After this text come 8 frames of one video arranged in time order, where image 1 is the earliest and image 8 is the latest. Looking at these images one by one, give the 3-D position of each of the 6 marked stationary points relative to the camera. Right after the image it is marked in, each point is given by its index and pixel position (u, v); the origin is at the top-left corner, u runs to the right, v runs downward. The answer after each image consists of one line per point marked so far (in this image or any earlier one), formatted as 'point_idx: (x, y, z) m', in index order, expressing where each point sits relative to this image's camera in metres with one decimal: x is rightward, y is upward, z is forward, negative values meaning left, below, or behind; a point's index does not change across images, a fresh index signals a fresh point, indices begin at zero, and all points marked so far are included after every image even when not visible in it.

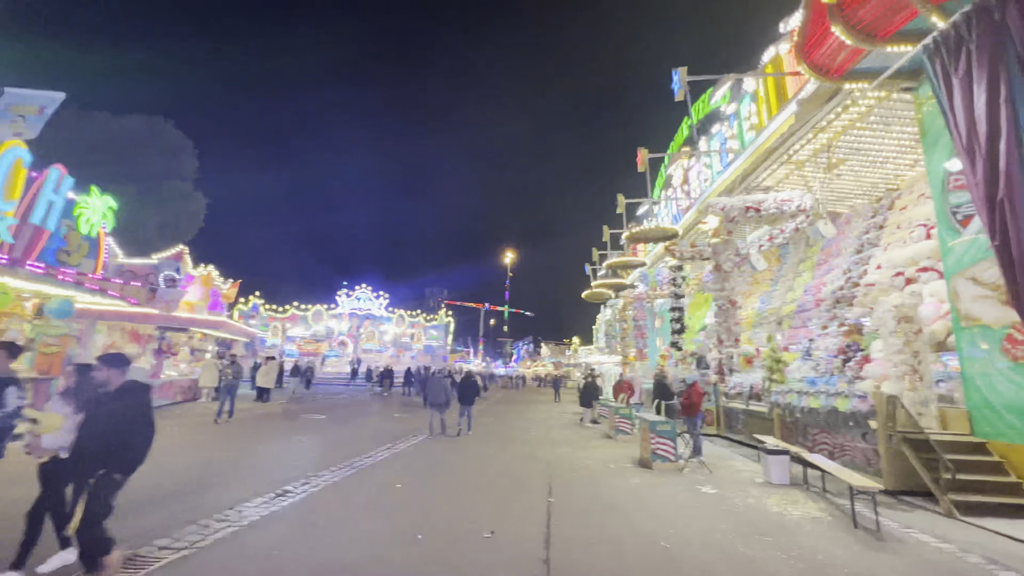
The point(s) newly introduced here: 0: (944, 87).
0: (+5.9, +2.7, +6.0) m
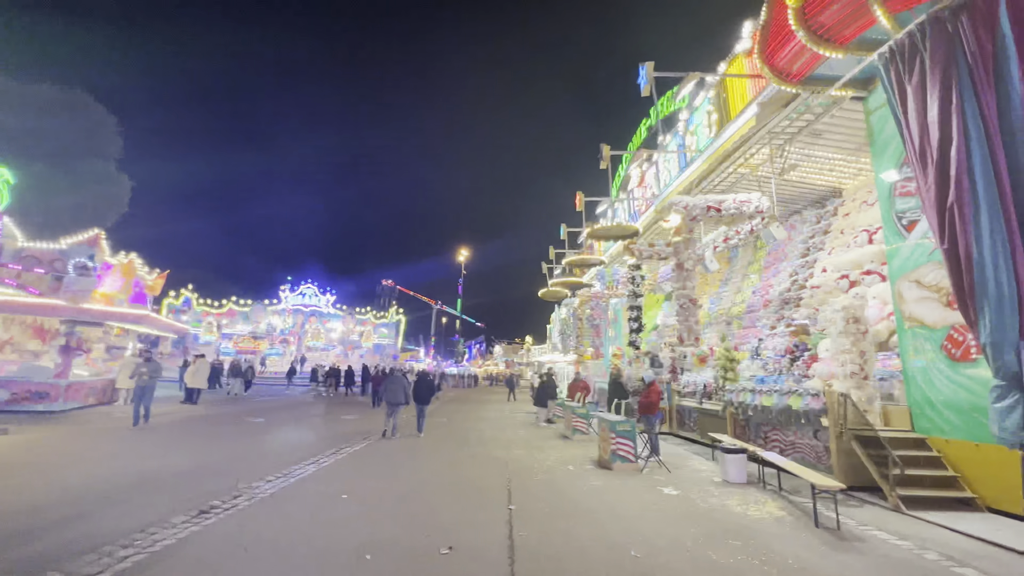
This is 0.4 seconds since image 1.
0: (+5.4, +2.7, +6.2) m
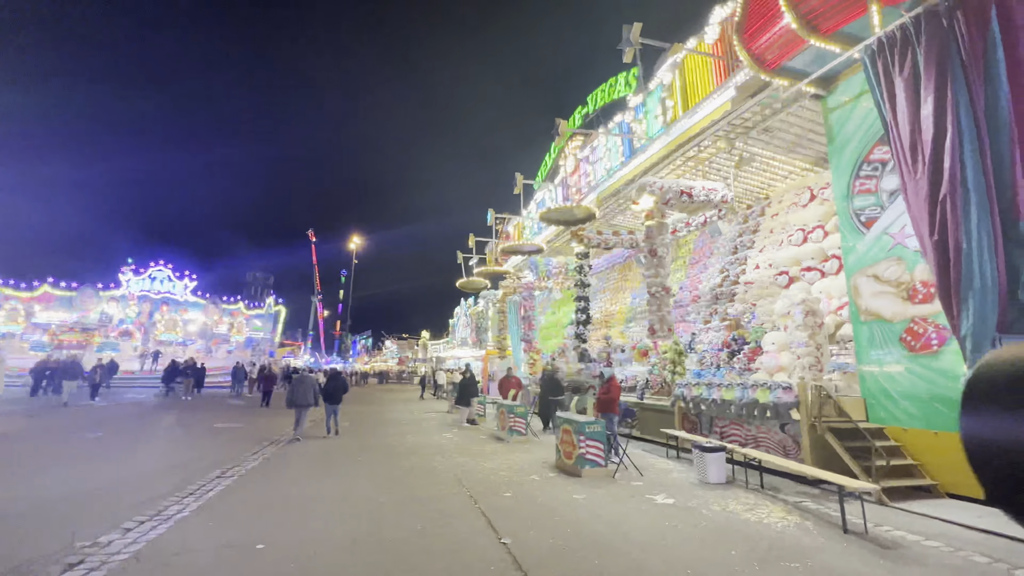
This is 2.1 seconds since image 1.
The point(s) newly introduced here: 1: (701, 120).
0: (+5.2, +2.8, +6.3) m
1: (+4.0, +3.4, +8.8) m
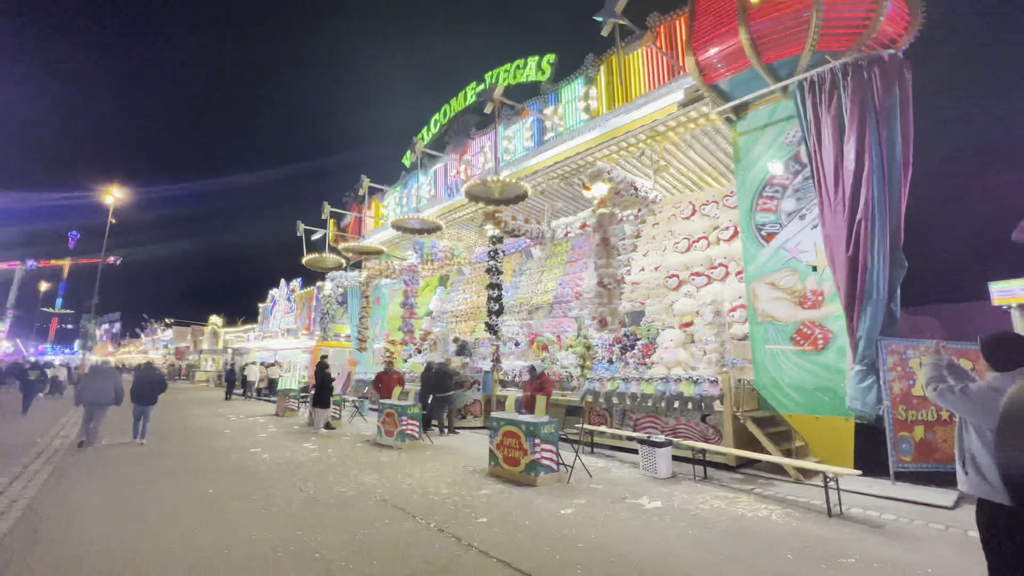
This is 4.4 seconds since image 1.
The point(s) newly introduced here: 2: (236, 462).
0: (+4.8, +2.7, +7.2) m
1: (+2.7, +3.4, +9.0) m
2: (-4.9, -3.0, +7.9) m
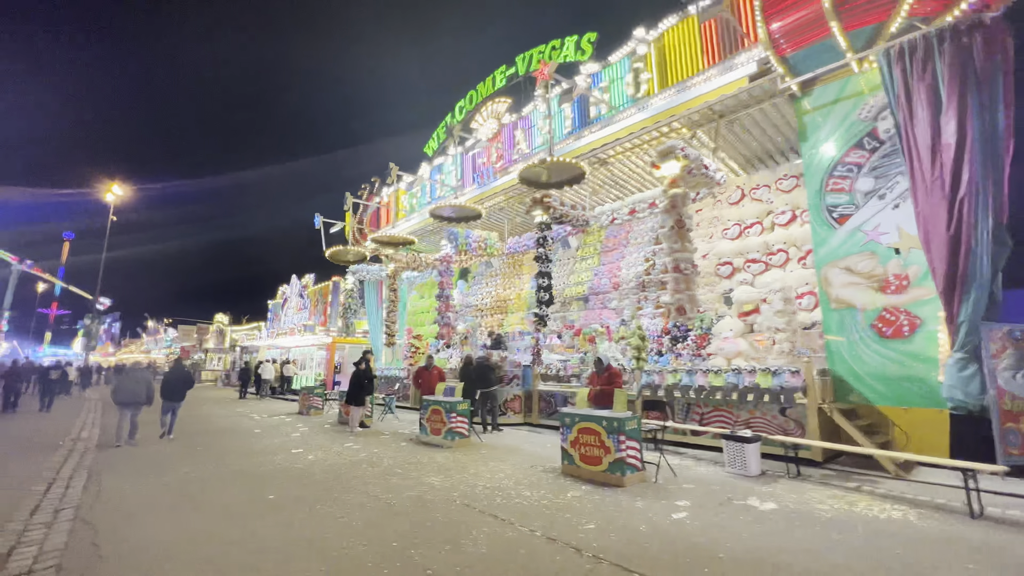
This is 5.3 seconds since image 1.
0: (+5.8, +2.9, +6.7) m
1: (+3.7, +3.7, +8.5) m
2: (-3.8, -2.9, +7.4) m
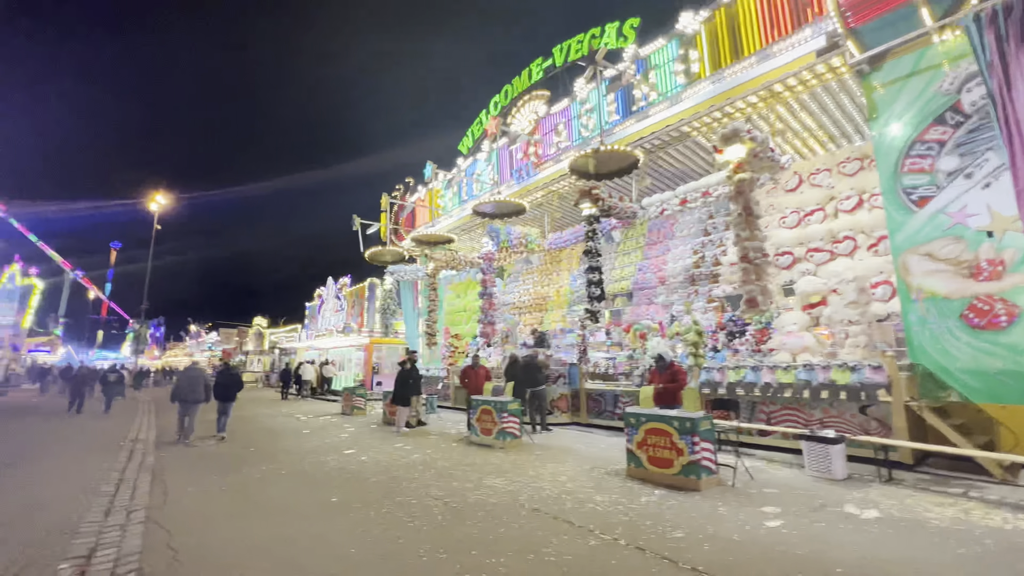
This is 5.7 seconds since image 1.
0: (+6.6, +3.1, +6.1) m
1: (+4.5, +3.8, +8.0) m
2: (-2.9, -2.9, +7.3) m
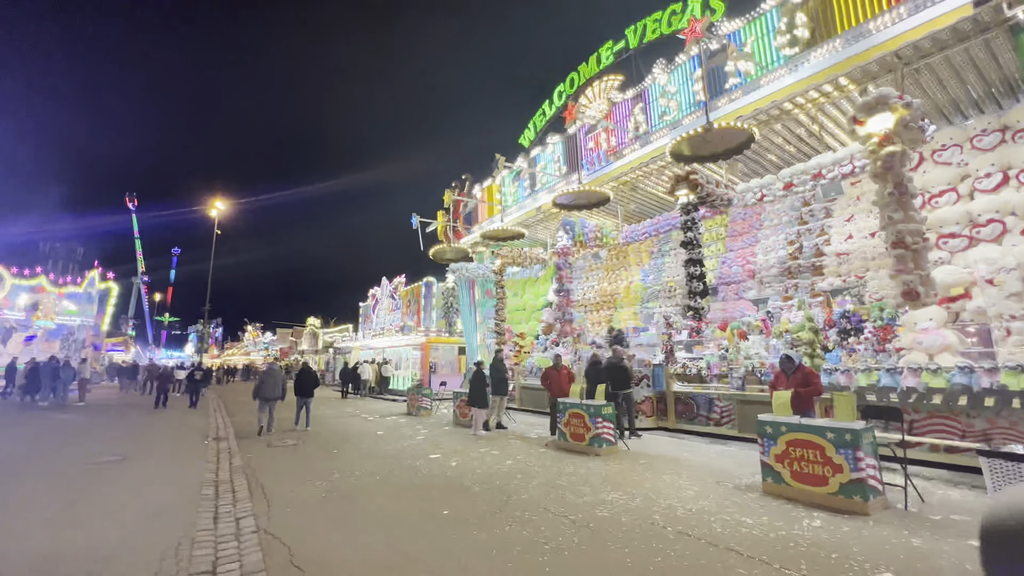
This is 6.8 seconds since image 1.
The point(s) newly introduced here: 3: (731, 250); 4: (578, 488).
0: (+8.0, +3.3, +5.0) m
1: (+6.0, +4.0, +7.0) m
2: (-1.3, -2.8, +7.0) m
3: (+5.5, +0.9, +11.0) m
4: (+0.8, -2.6, +5.7) m
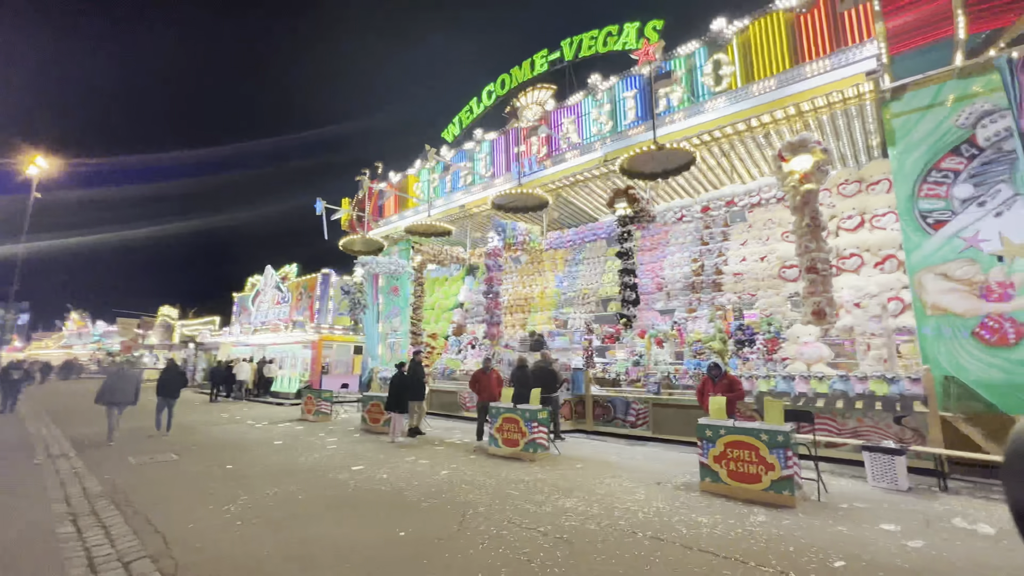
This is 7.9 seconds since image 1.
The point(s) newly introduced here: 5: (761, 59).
0: (+7.6, +2.8, +6.7) m
1: (+5.3, +3.6, +8.2) m
2: (-2.1, -2.7, +6.2) m
3: (+3.6, +0.7, +11.9) m
4: (+0.2, -2.6, +5.6) m
5: (+4.9, +4.6, +9.0) m
